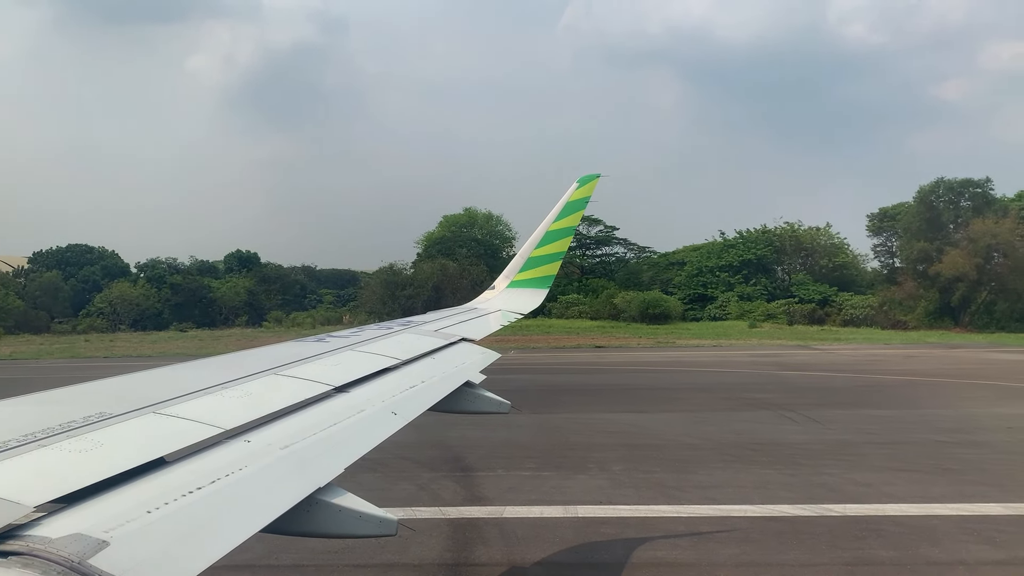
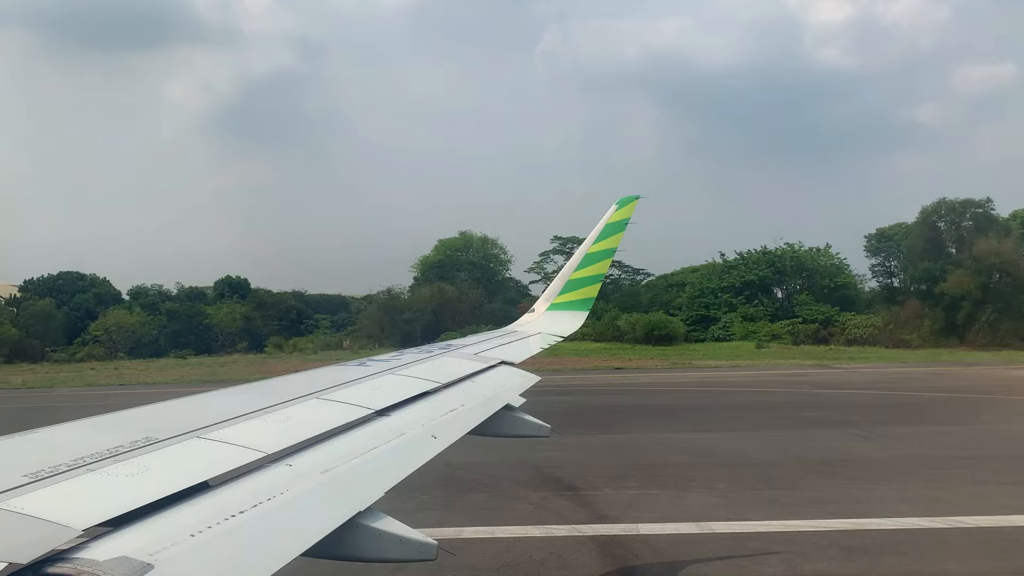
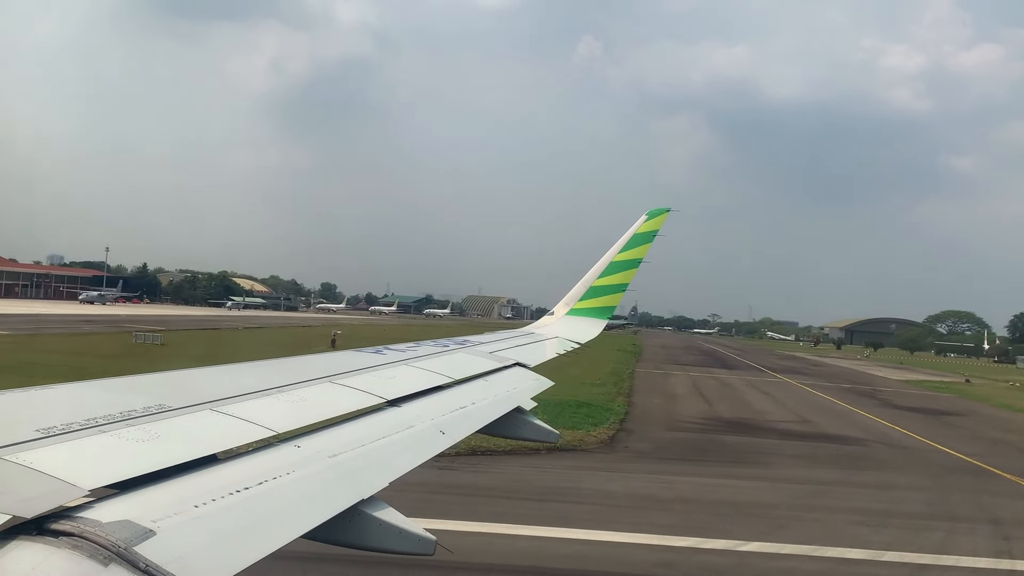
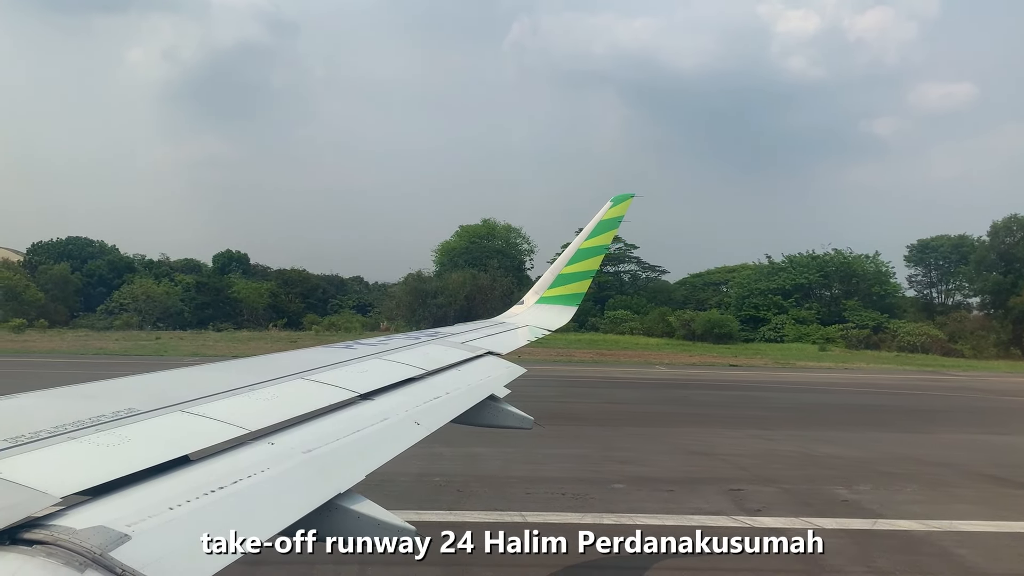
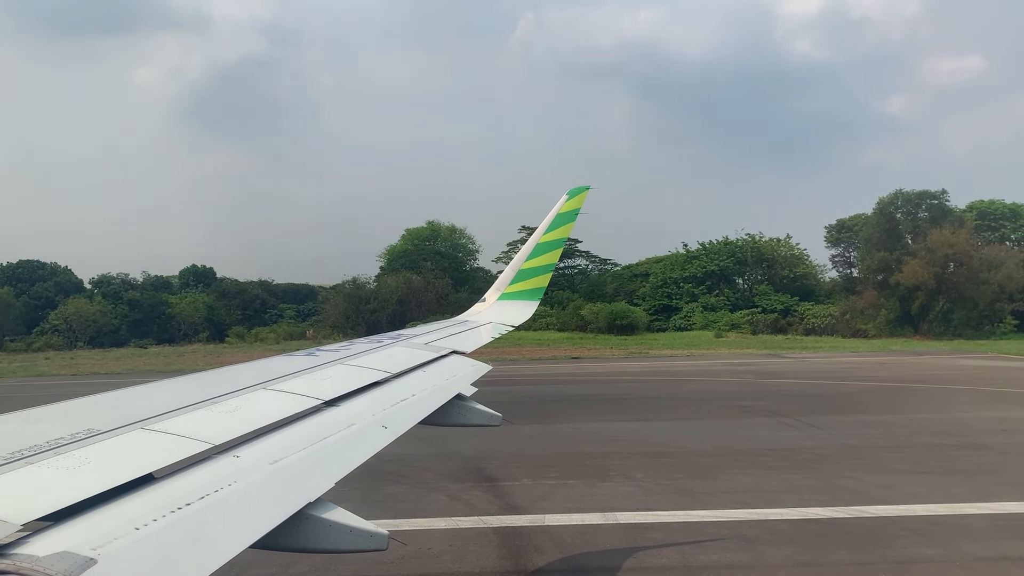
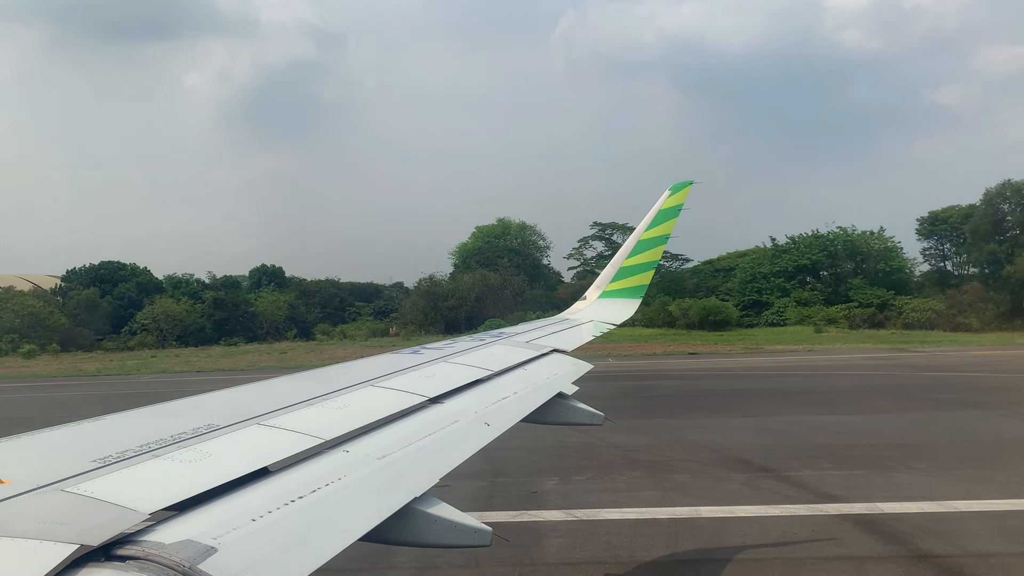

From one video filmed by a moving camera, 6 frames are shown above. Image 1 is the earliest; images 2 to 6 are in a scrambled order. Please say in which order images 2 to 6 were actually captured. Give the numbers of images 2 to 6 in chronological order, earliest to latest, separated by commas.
5, 2, 6, 4, 3
